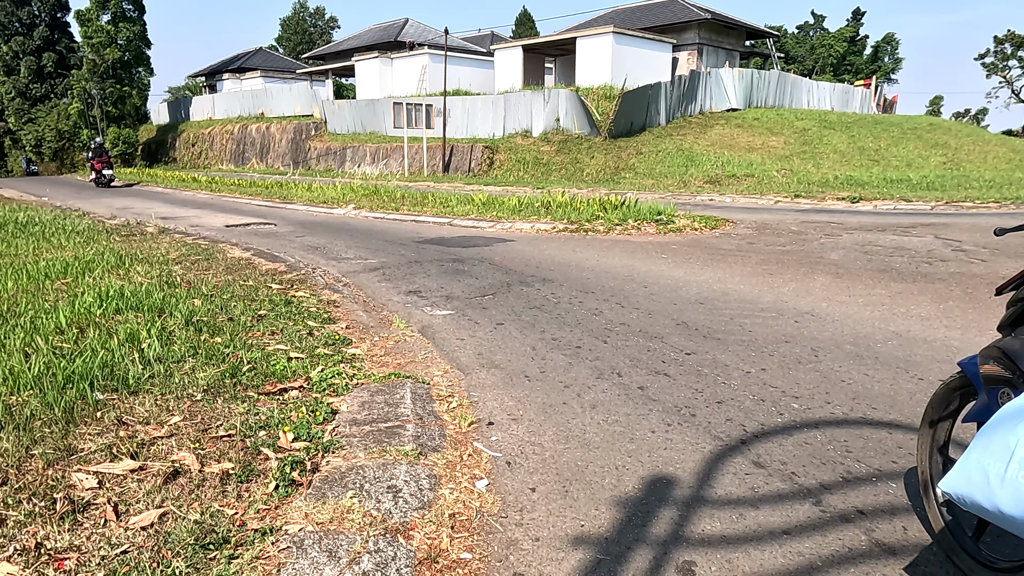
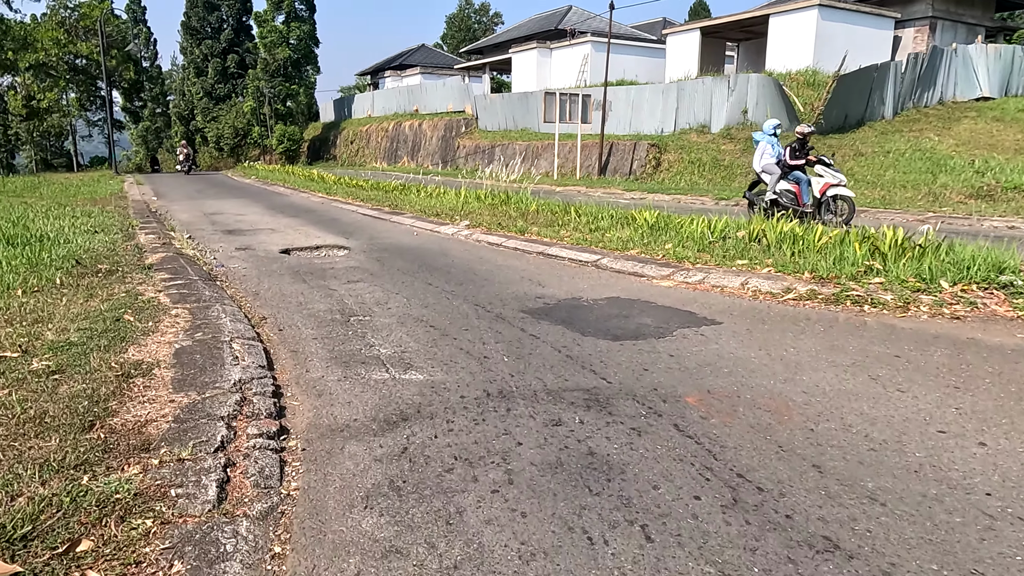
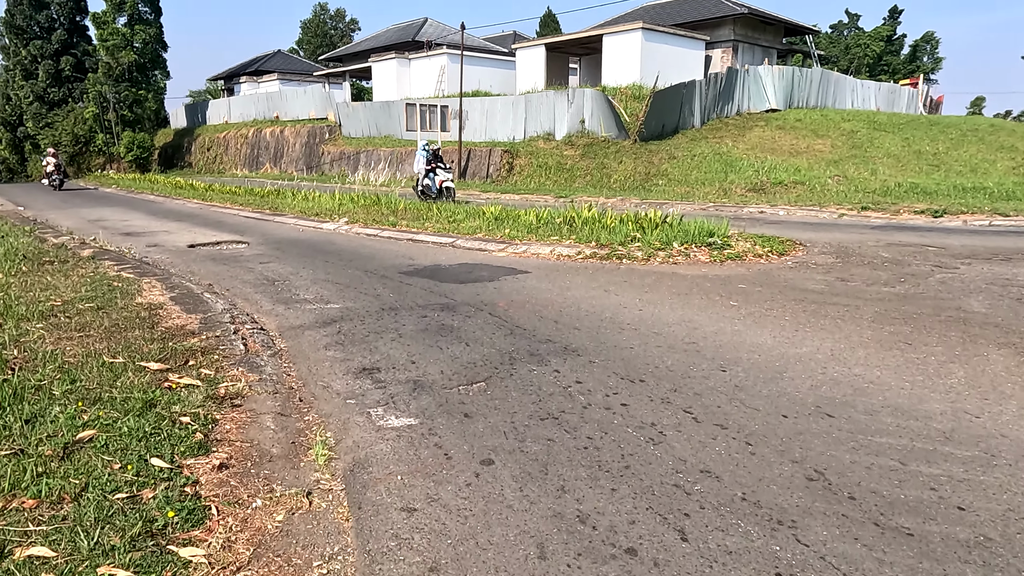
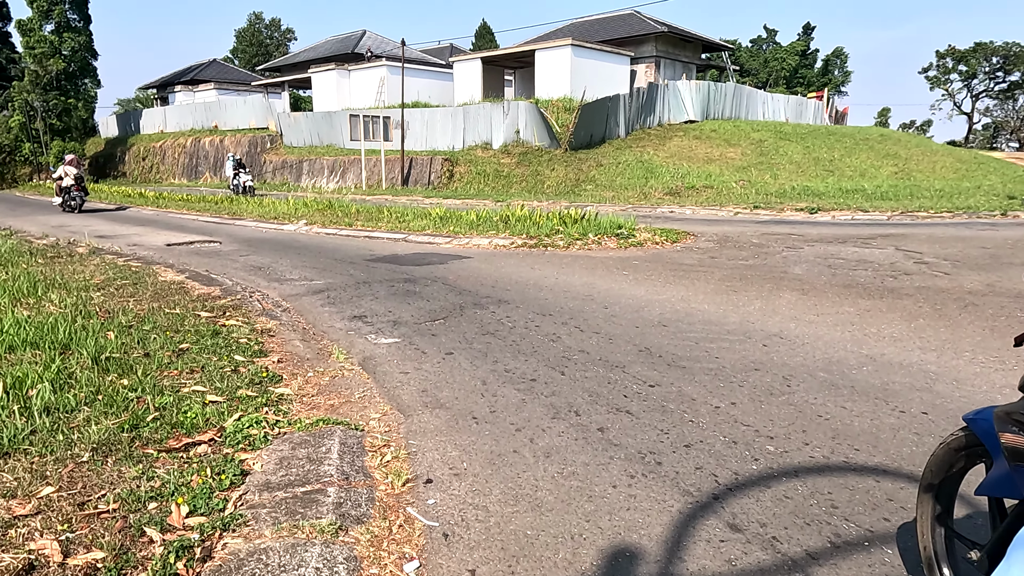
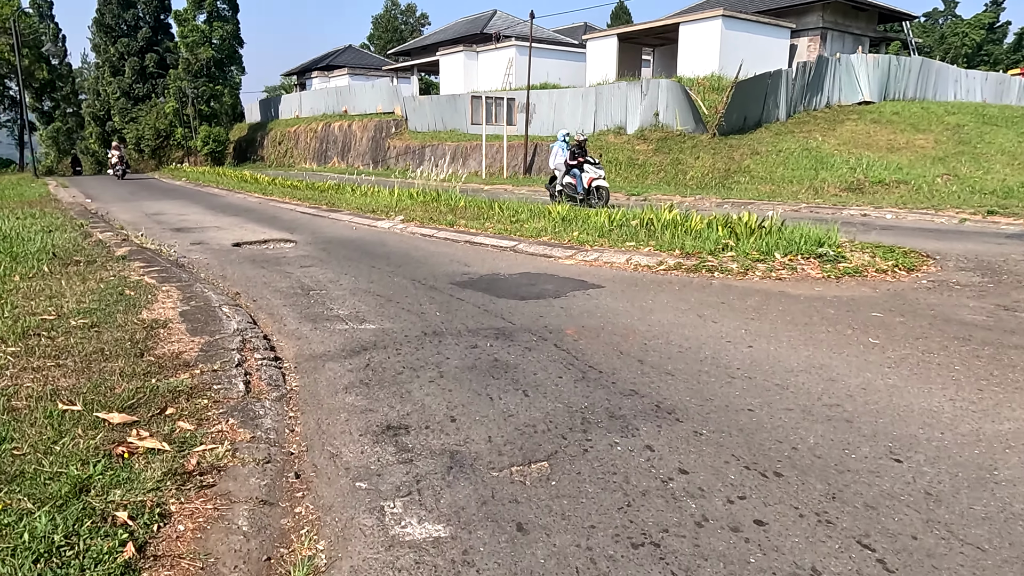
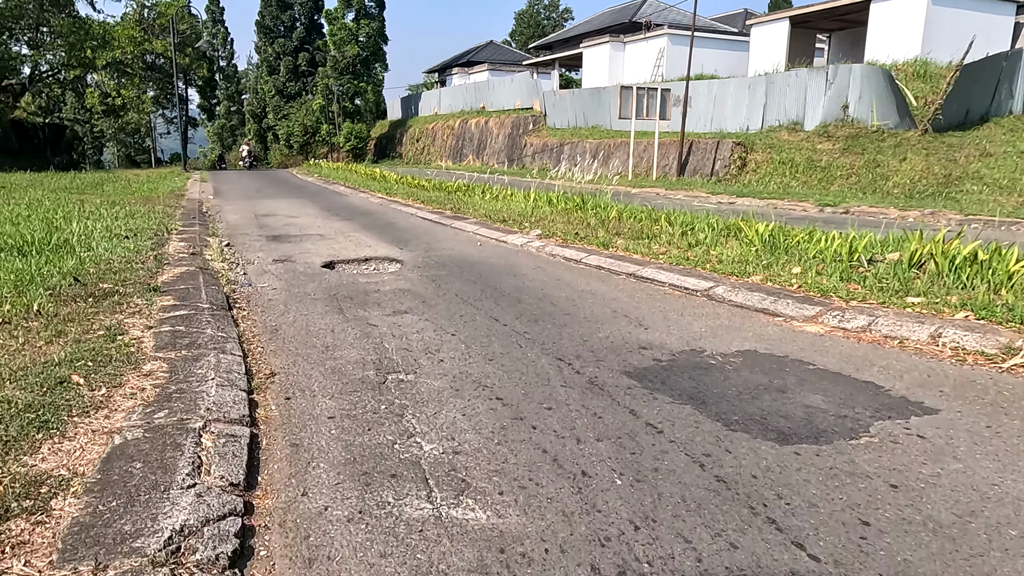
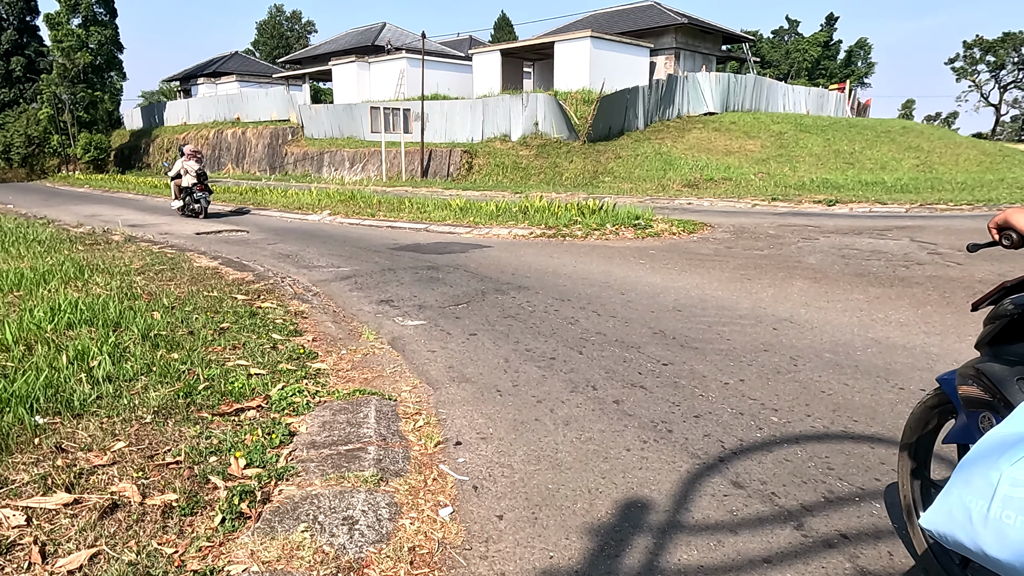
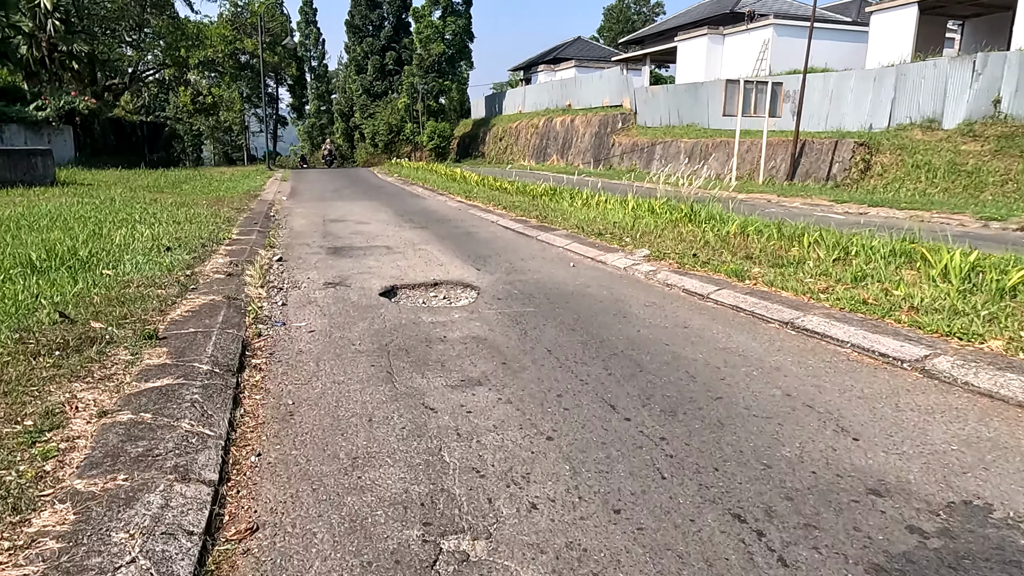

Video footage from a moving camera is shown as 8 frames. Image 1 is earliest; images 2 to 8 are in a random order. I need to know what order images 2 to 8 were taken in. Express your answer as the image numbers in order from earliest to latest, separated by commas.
7, 4, 3, 5, 2, 6, 8
